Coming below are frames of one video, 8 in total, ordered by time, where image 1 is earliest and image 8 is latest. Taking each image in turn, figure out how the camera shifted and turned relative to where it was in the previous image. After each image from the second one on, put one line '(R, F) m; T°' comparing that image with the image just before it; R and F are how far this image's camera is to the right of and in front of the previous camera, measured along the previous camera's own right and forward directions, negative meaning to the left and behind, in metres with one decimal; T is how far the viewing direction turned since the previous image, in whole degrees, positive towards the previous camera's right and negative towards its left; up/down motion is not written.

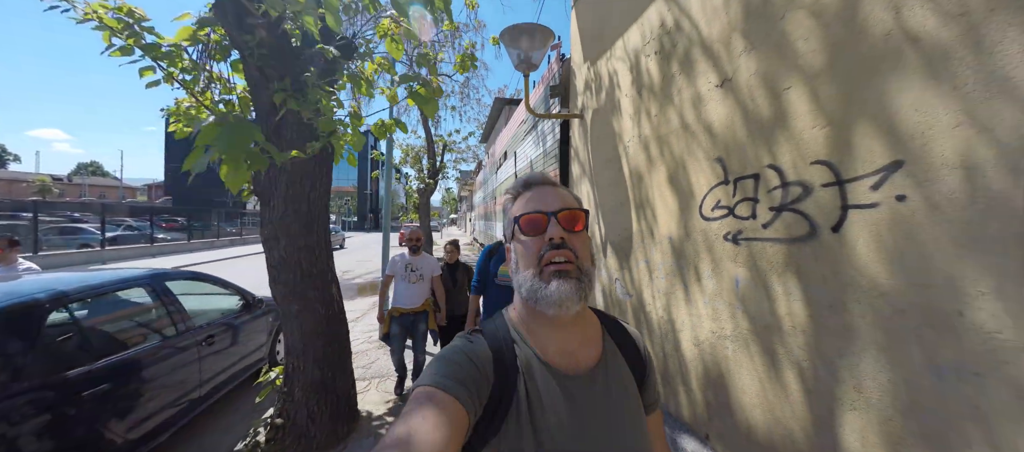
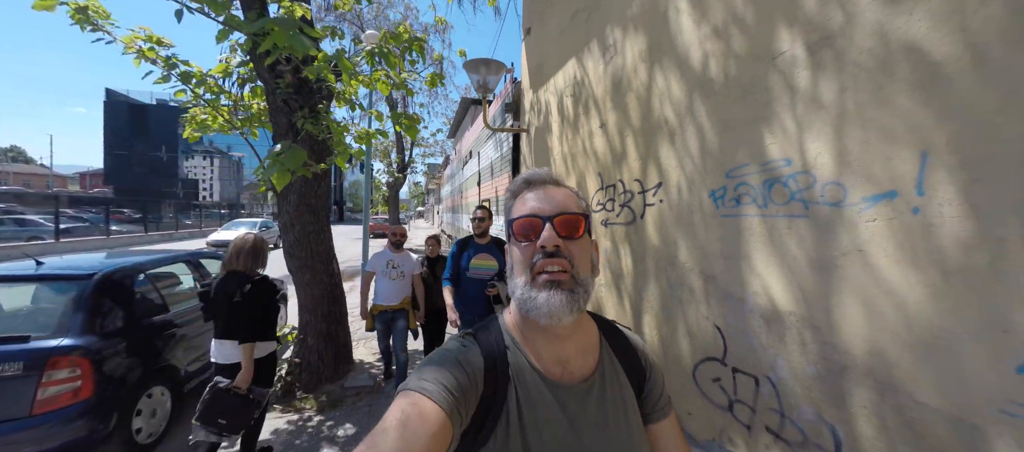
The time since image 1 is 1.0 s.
(-0.1, -0.7) m; +5°
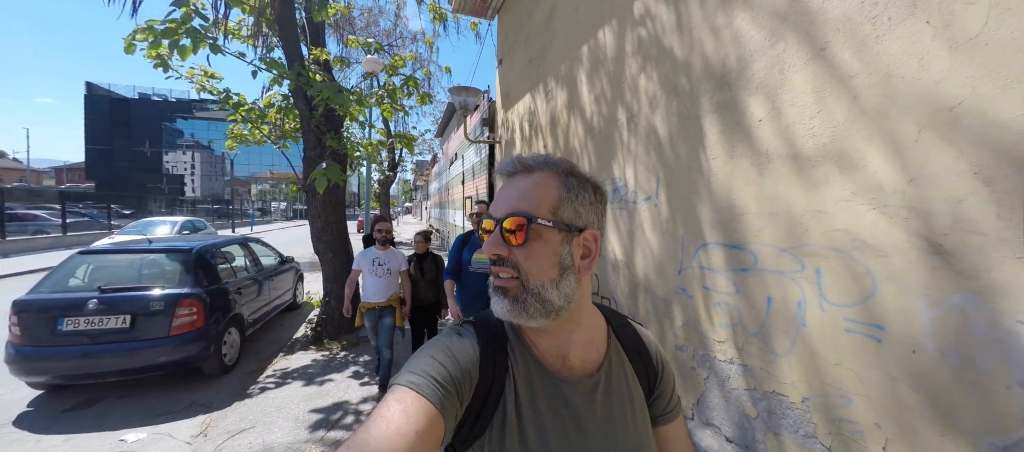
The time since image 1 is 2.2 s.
(+0.2, -1.3) m; +2°
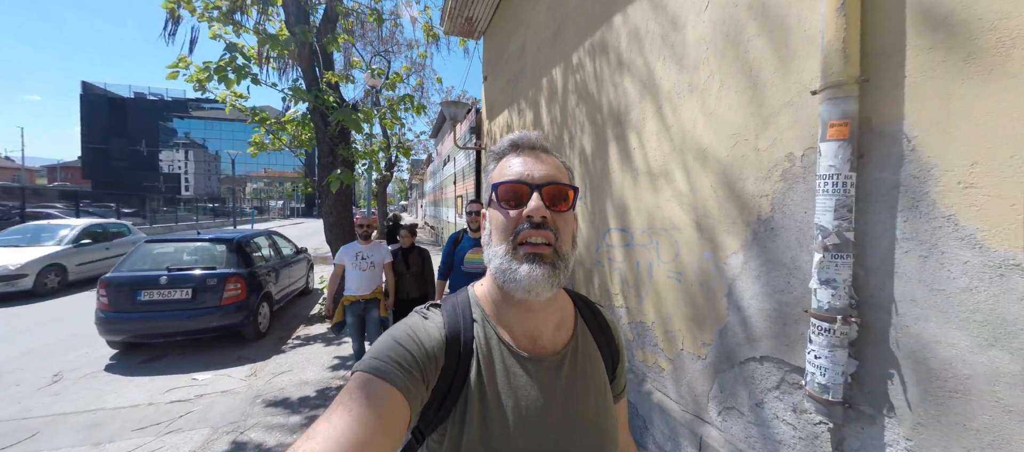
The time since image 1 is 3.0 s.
(+0.3, -1.0) m; +1°
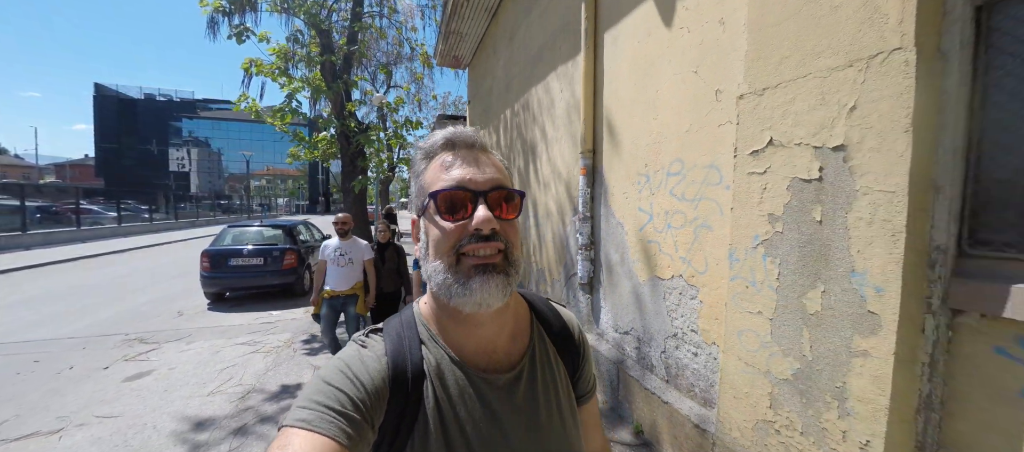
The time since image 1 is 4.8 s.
(+0.6, -2.1) m; 0°
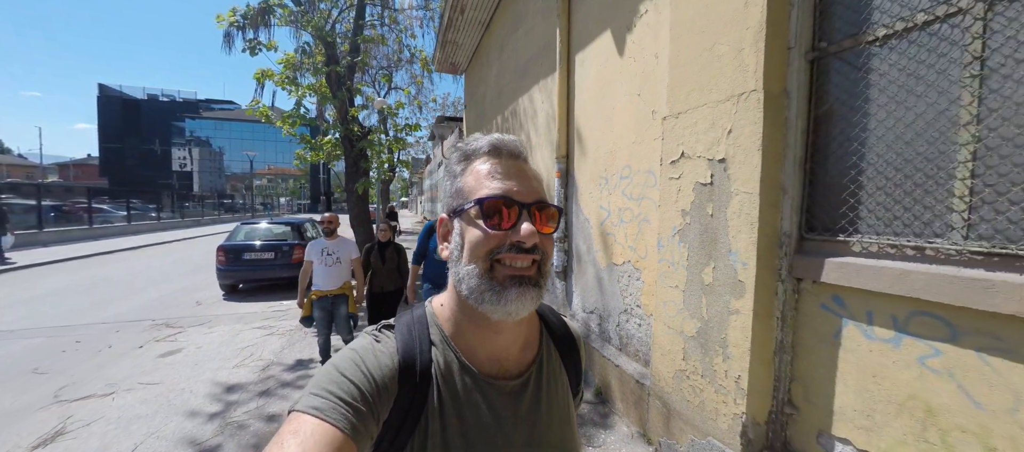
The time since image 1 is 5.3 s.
(+0.2, -0.6) m; 0°
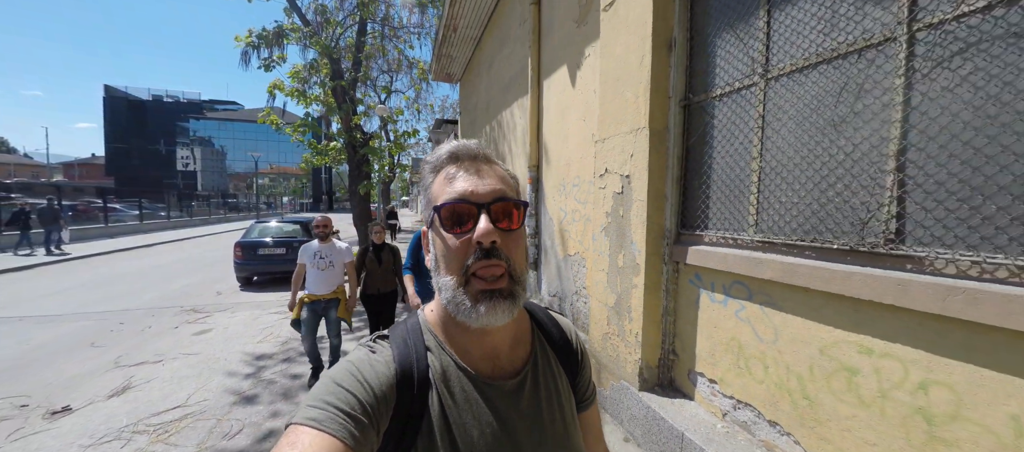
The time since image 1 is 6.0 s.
(+0.3, -0.8) m; 0°
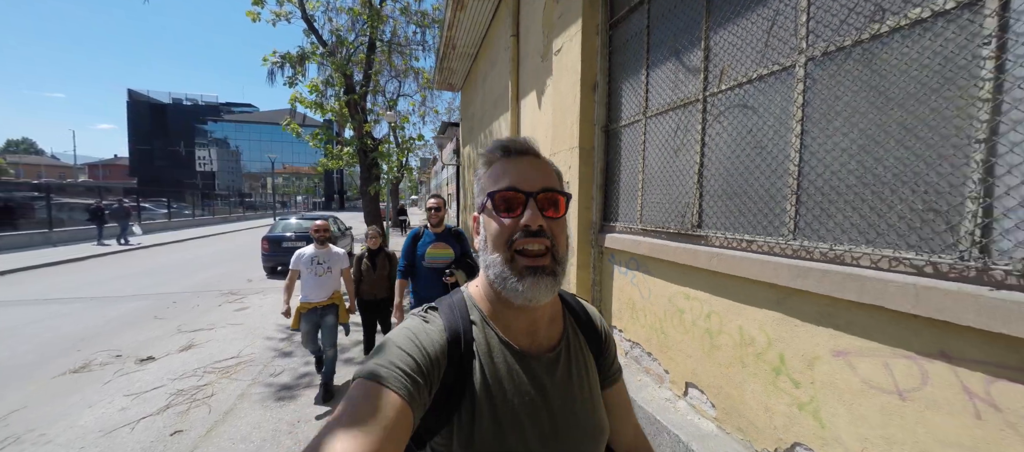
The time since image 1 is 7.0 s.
(+0.5, -1.0) m; -2°
